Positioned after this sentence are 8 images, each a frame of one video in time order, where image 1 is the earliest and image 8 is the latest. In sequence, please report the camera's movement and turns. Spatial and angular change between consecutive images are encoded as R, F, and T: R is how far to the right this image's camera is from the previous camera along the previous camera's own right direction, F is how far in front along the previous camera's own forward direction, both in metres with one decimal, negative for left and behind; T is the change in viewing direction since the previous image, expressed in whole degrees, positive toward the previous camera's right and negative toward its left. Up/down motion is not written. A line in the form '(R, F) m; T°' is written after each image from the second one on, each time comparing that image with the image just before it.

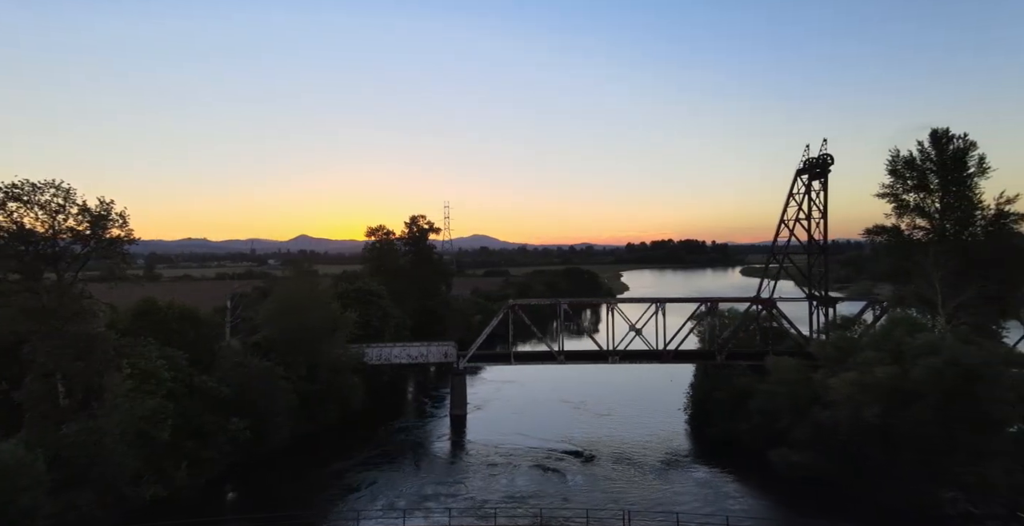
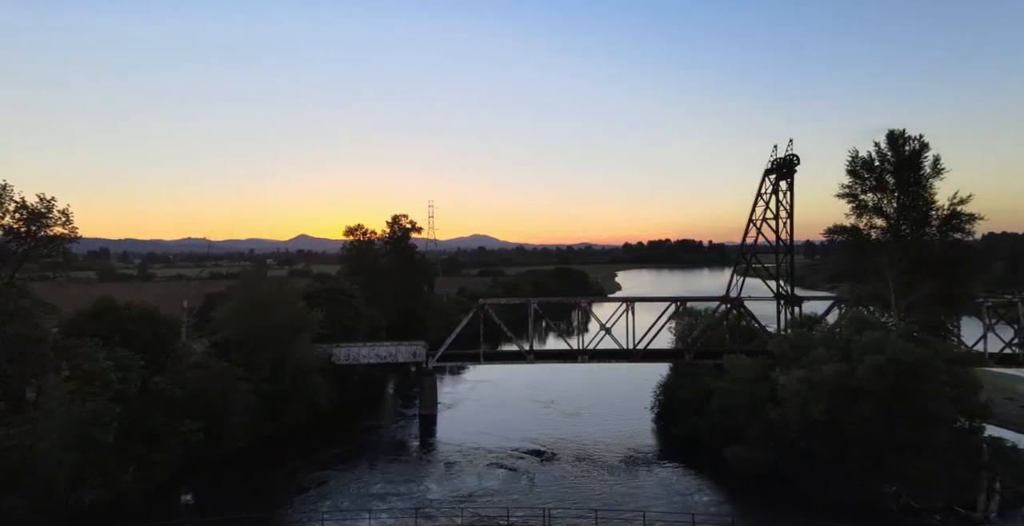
(+1.0, 0.0) m; +2°
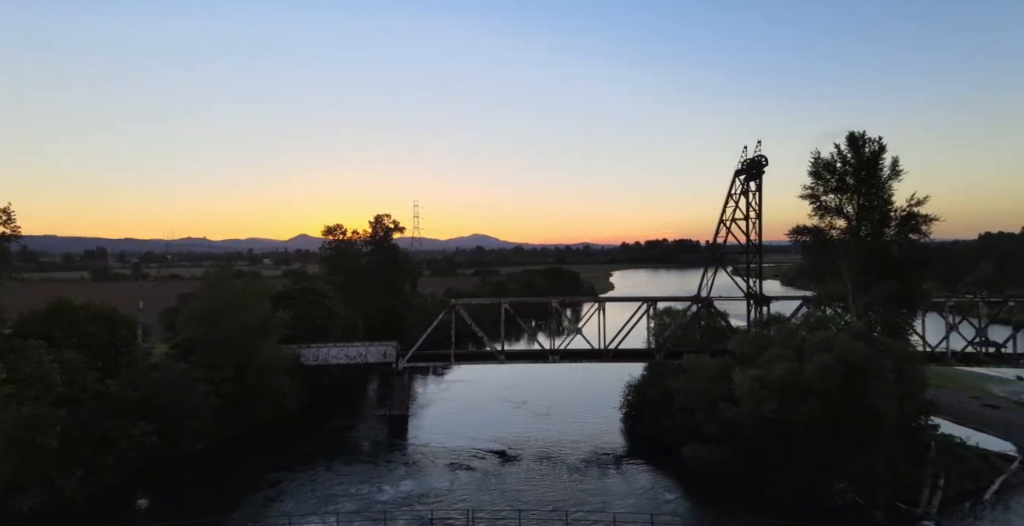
(+1.0, 0.0) m; +1°
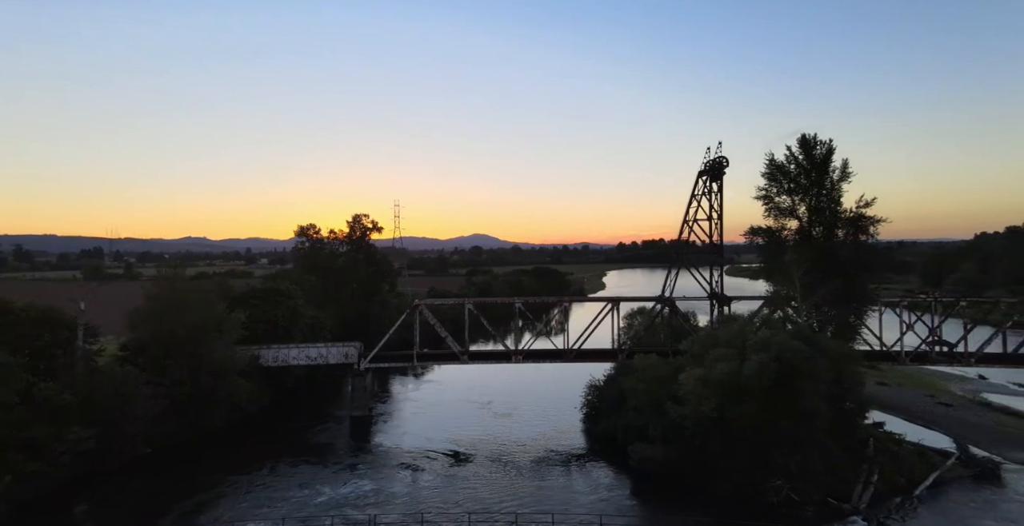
(+1.2, 0.0) m; +2°
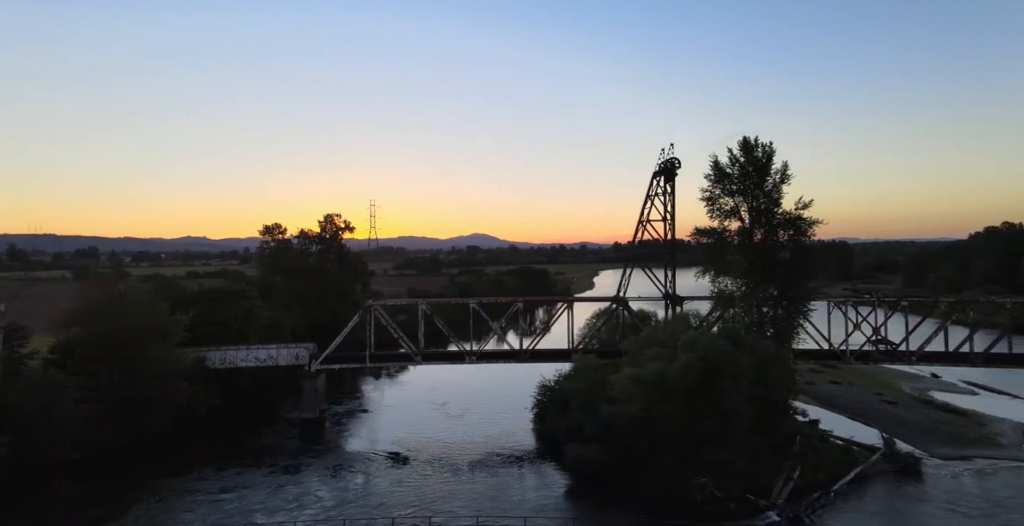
(+1.5, -0.1) m; +2°
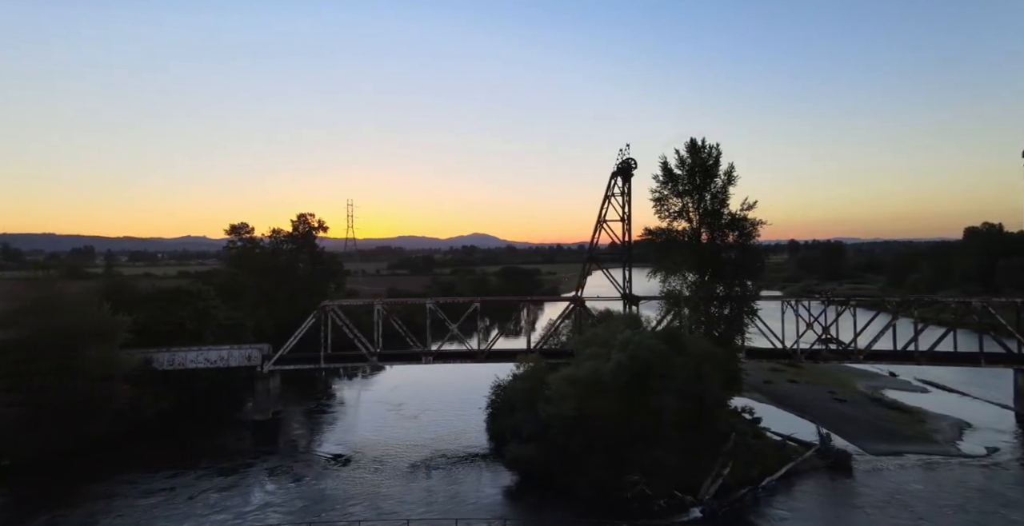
(+1.5, 0.0) m; +2°
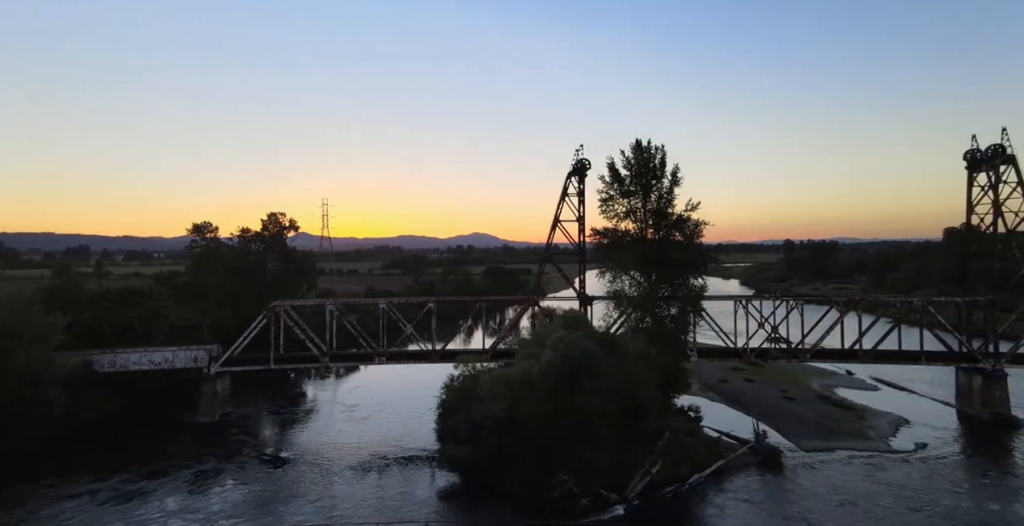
(+1.5, 0.0) m; +2°
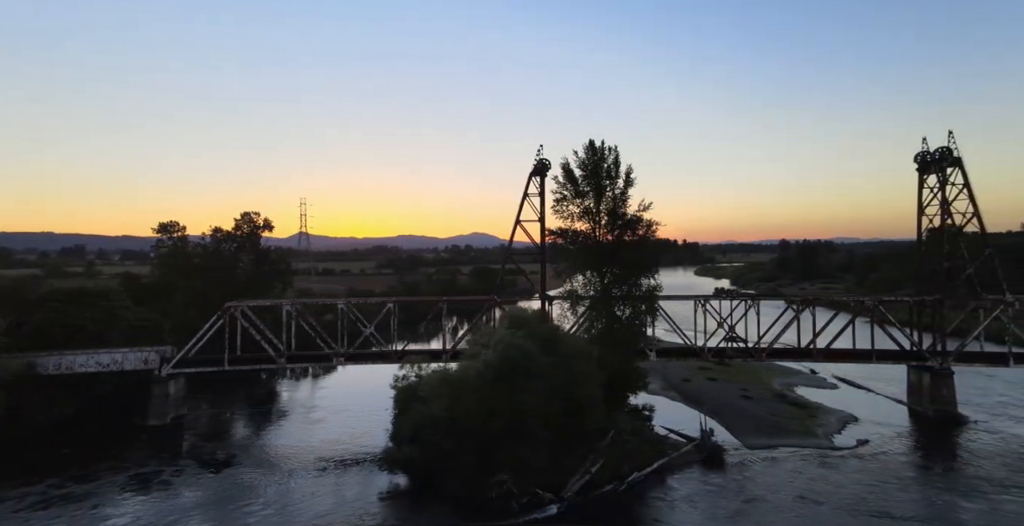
(+1.3, 0.0) m; +2°
